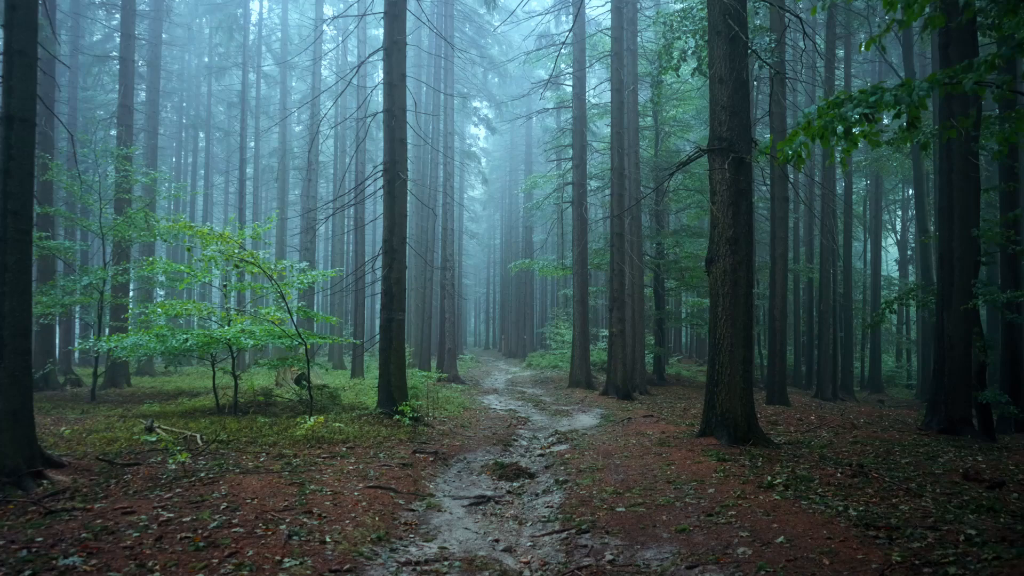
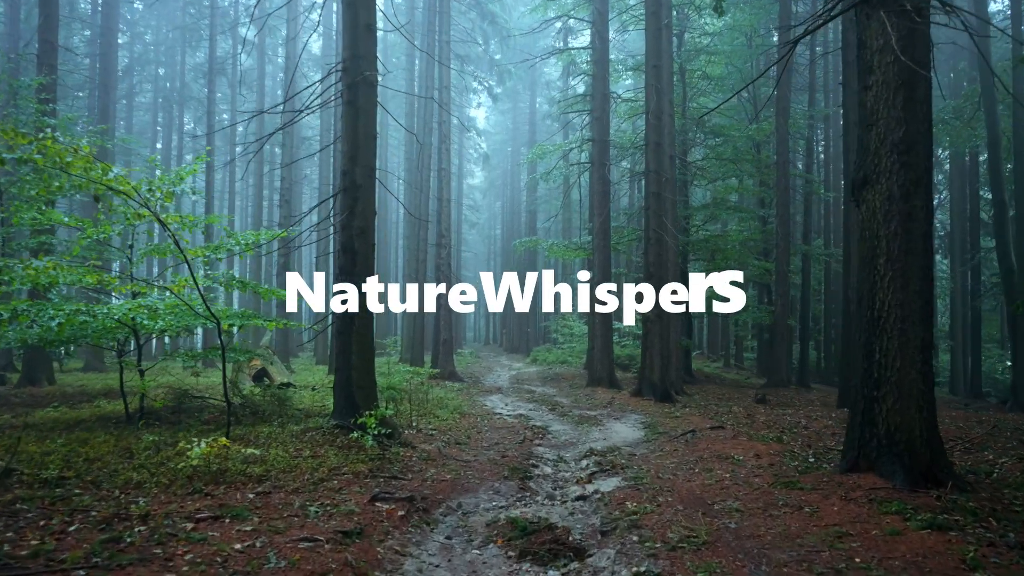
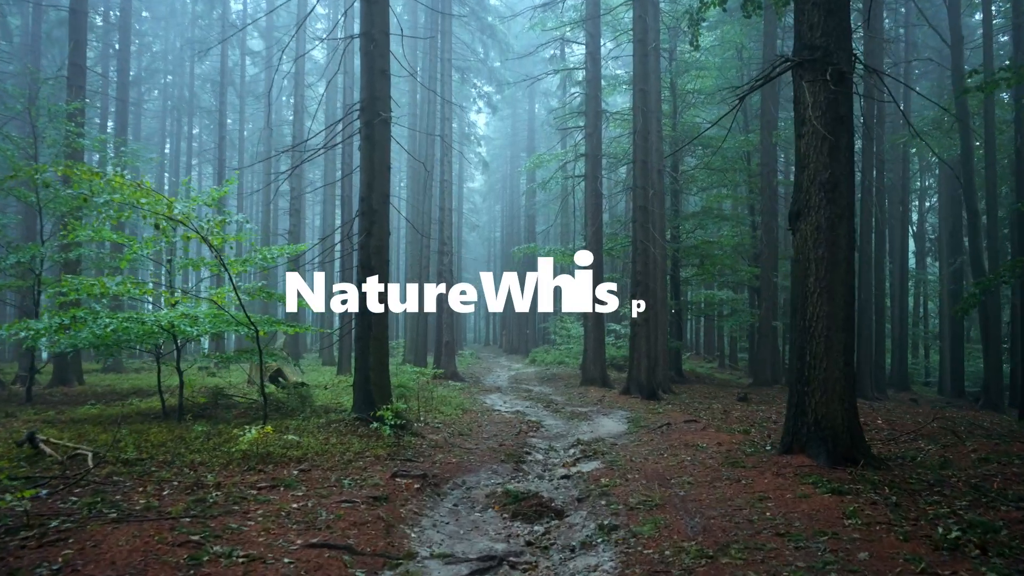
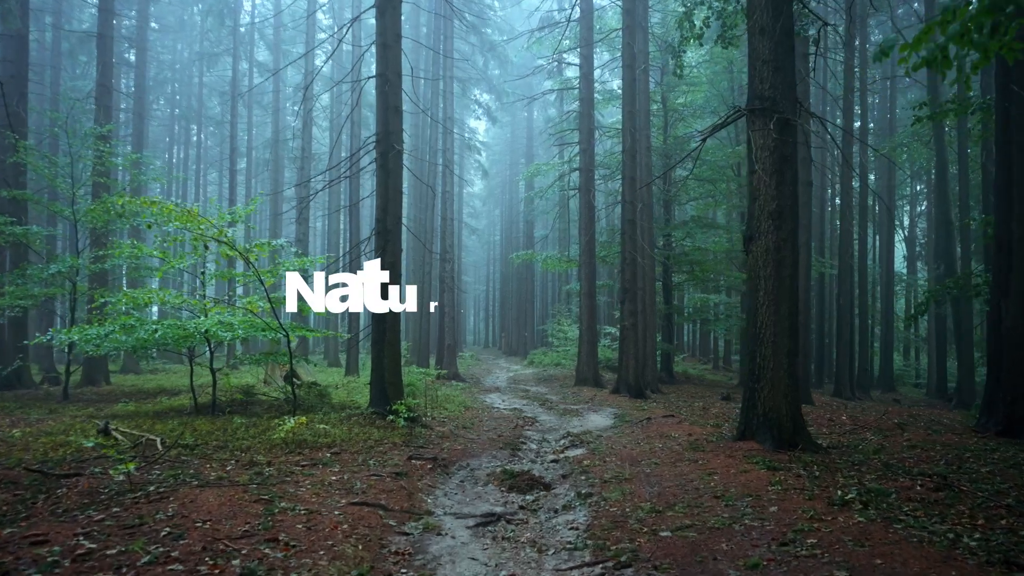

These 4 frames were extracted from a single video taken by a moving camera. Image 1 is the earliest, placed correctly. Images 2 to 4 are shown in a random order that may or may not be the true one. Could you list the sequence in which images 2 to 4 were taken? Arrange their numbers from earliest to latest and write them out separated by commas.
4, 3, 2
